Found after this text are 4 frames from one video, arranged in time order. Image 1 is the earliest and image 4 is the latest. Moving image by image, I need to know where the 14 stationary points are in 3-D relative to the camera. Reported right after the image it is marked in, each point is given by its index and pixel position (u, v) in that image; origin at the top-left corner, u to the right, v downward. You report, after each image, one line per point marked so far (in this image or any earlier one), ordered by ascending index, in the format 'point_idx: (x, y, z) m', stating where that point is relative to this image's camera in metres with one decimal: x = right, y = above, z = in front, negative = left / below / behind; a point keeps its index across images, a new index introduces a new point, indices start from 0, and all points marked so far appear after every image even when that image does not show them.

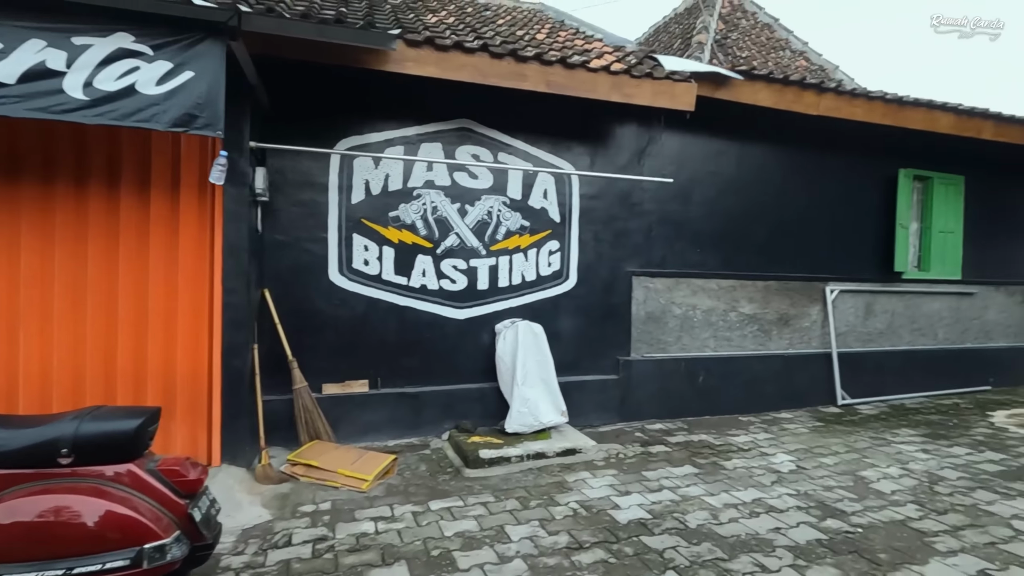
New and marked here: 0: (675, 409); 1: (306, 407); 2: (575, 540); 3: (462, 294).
0: (+1.6, -1.2, +5.4) m
1: (-1.6, -0.9, +4.1) m
2: (+0.3, -1.4, +3.0) m
3: (-0.4, -0.1, +4.8) m
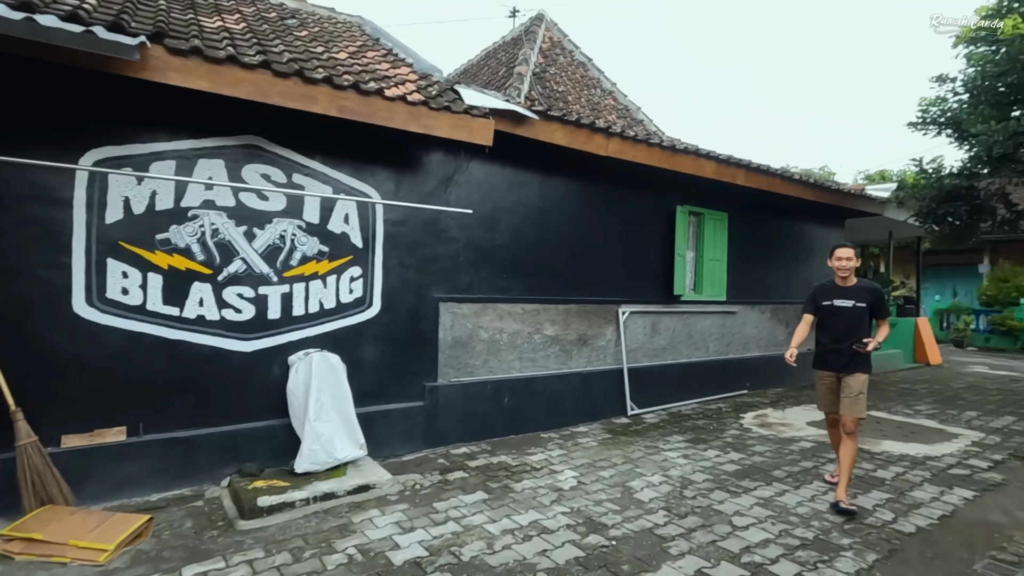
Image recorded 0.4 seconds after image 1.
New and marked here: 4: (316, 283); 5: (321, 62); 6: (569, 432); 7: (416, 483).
0: (-0.3, -1.5, +5.6) m
1: (-3.1, -1.1, +3.4) m
2: (-0.9, -1.6, +2.8) m
3: (-2.2, -0.3, +4.4) m
4: (-1.7, 0.0, +4.7) m
5: (-1.6, +1.9, +4.5) m
6: (+0.6, -1.6, +6.0) m
7: (-0.8, -1.6, +4.5) m
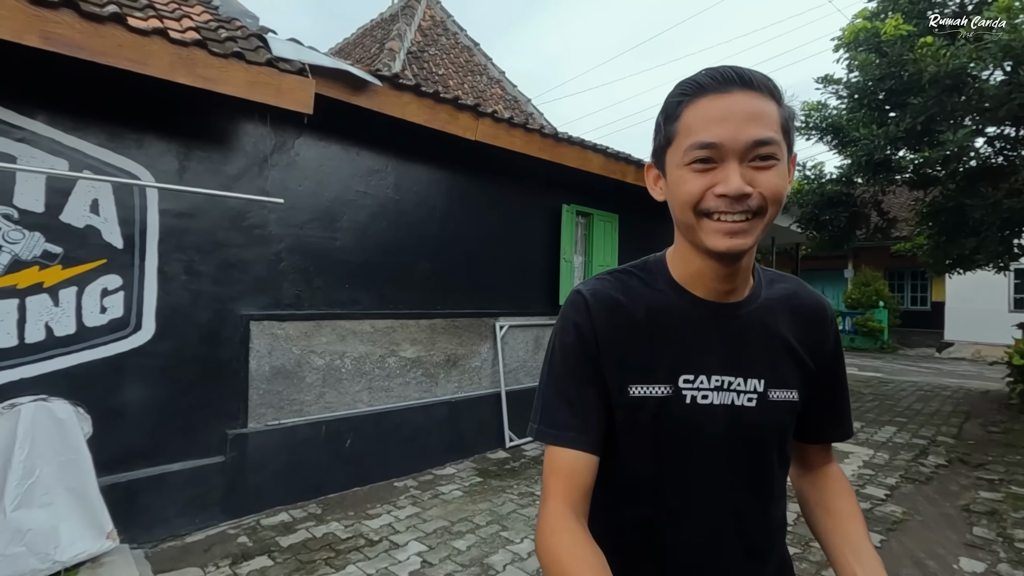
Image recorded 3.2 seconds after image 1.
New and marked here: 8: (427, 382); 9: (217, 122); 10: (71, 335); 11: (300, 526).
0: (-1.6, -1.6, +4.3) m
1: (-4.0, -1.3, +1.7) m
2: (-1.7, -1.7, +1.5) m
3: (-3.3, -0.4, +2.9) m
4: (-2.9, -0.1, +3.3) m
5: (-2.7, +1.8, +3.0) m
6: (-0.8, -1.7, +4.9) m
7: (-1.9, -1.7, +3.1) m
8: (-0.8, -0.9, +5.2) m
9: (-2.2, +1.2, +3.9) m
10: (-2.8, -0.3, +3.4) m
11: (-1.5, -1.7, +3.9) m
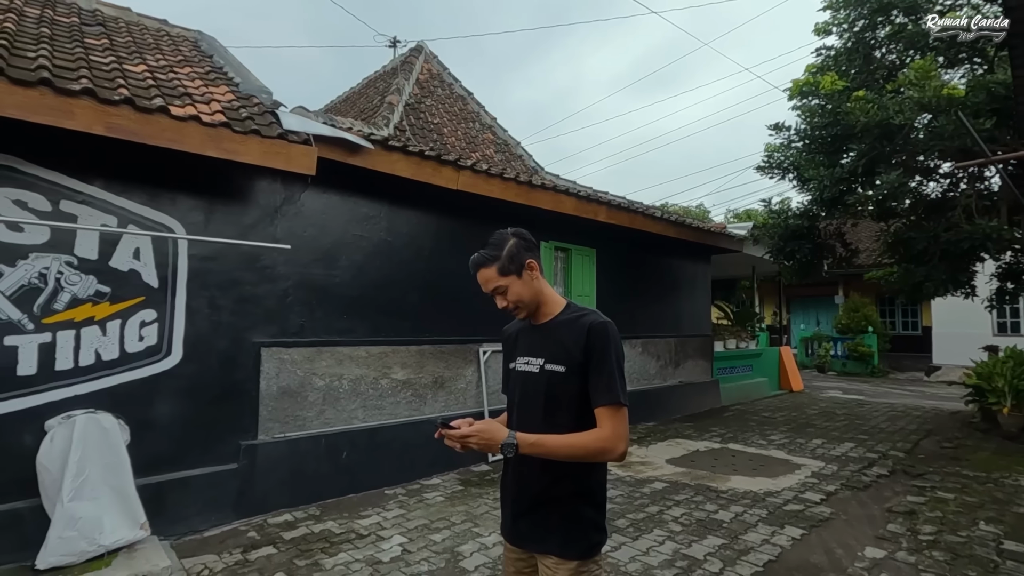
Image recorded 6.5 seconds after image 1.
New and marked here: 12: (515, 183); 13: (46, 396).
0: (-1.9, -1.9, +5.0) m
1: (-4.3, -1.4, +2.4) m
2: (-2.0, -1.9, +2.1) m
3: (-3.5, -0.6, +3.6) m
4: (-3.1, -0.3, +4.0) m
5: (-3.0, +1.5, +3.8) m
6: (-1.0, -2.1, +5.5) m
7: (-2.1, -2.0, +3.7) m
8: (-1.1, -1.2, +5.9) m
9: (-2.4, +0.9, +4.7) m
10: (-3.0, -0.5, +4.1) m
11: (-1.8, -2.0, +4.5) m
12: (0.0, +1.2, +6.1) m
13: (-3.3, -0.8, +3.8) m
